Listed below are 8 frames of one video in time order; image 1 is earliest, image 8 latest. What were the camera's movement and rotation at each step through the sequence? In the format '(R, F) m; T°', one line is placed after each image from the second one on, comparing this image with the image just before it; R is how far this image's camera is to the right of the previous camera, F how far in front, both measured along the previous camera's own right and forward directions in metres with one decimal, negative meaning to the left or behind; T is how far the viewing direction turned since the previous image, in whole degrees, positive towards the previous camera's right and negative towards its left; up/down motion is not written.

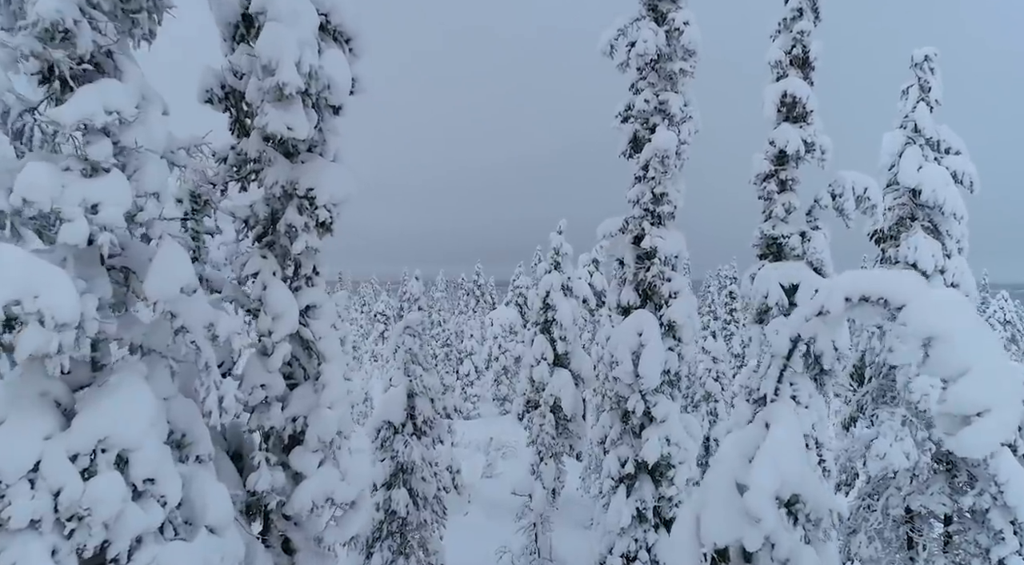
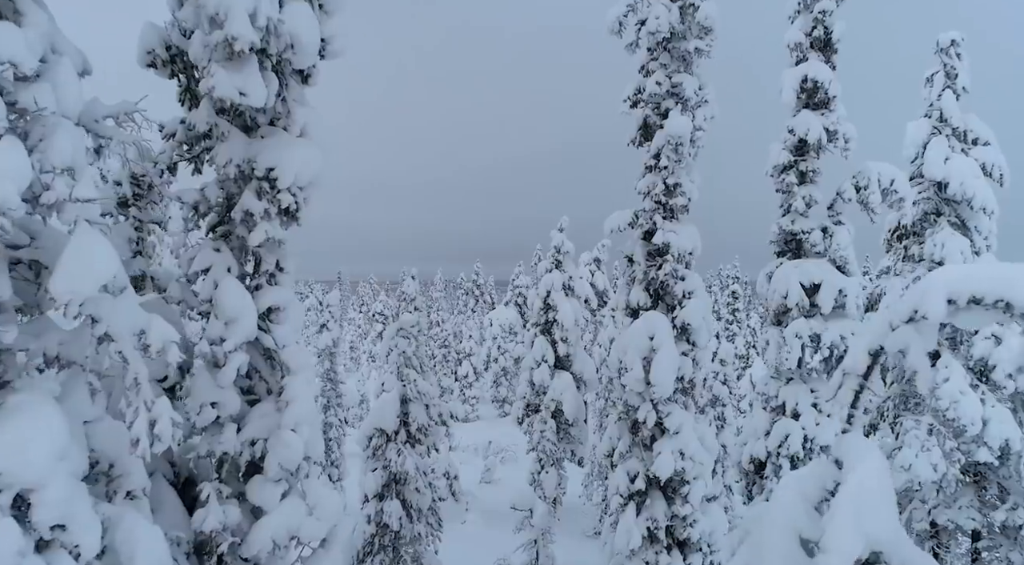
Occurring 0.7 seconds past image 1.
(0.0, +1.1) m; 0°
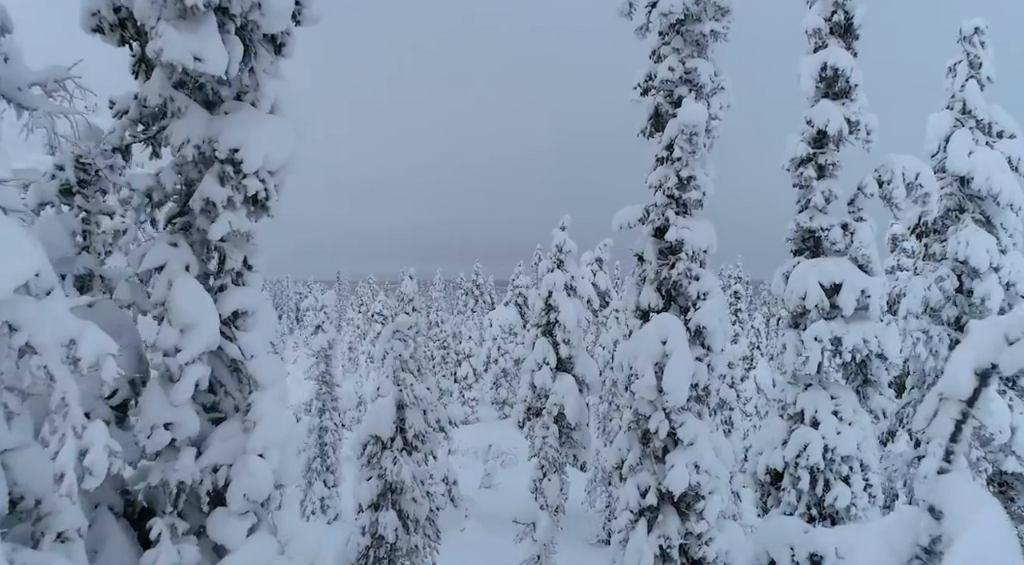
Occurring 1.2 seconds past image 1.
(0.0, +0.9) m; 0°
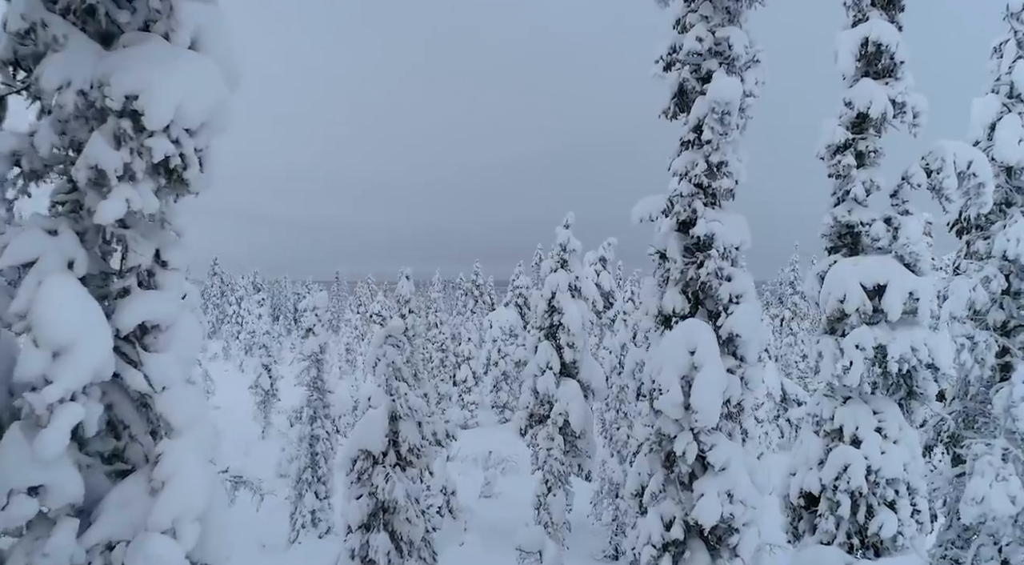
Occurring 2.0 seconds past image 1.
(-0.1, +1.5) m; 0°
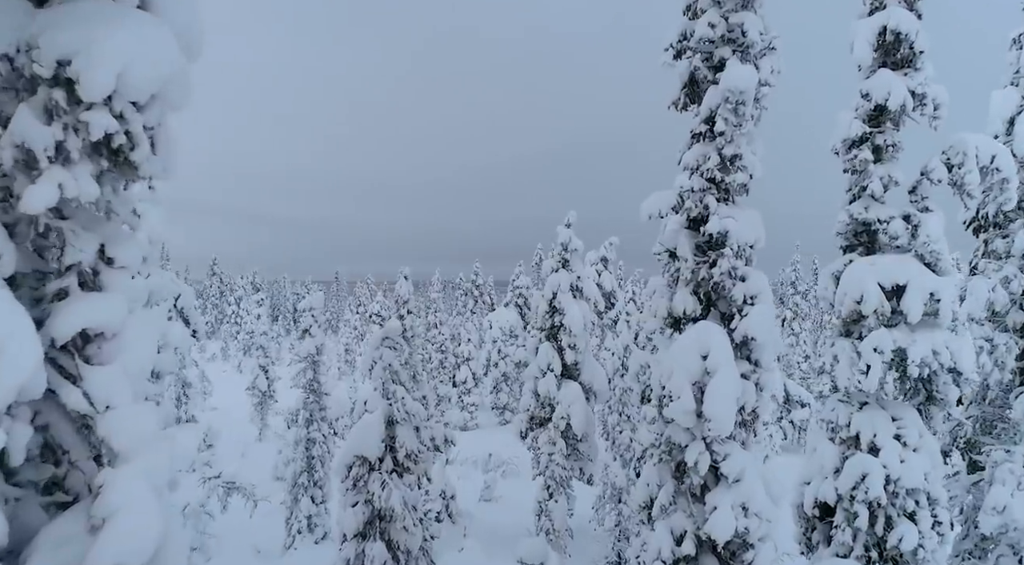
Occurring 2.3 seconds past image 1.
(0.0, +0.6) m; 0°
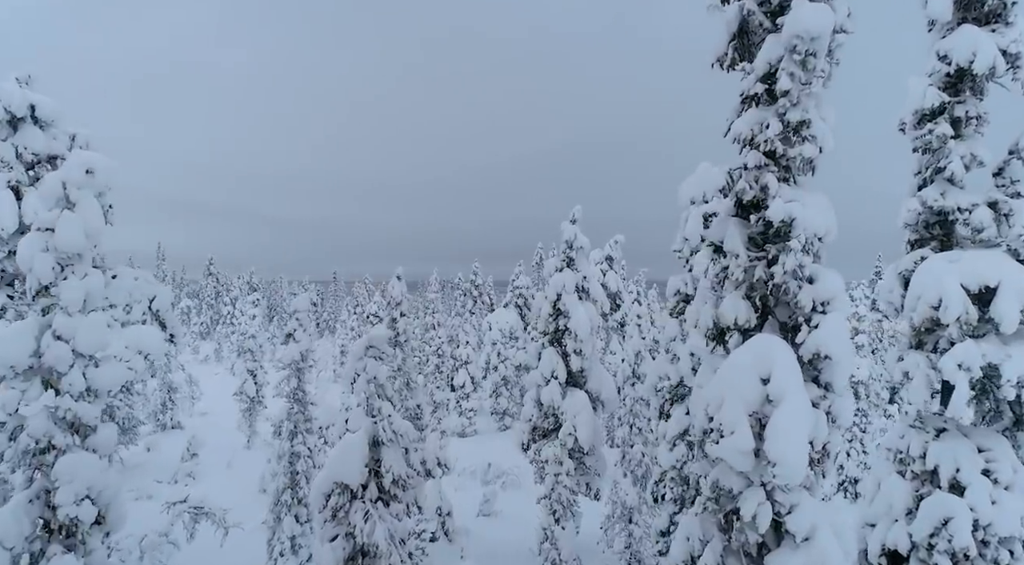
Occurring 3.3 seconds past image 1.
(-0.1, +2.1) m; 0°
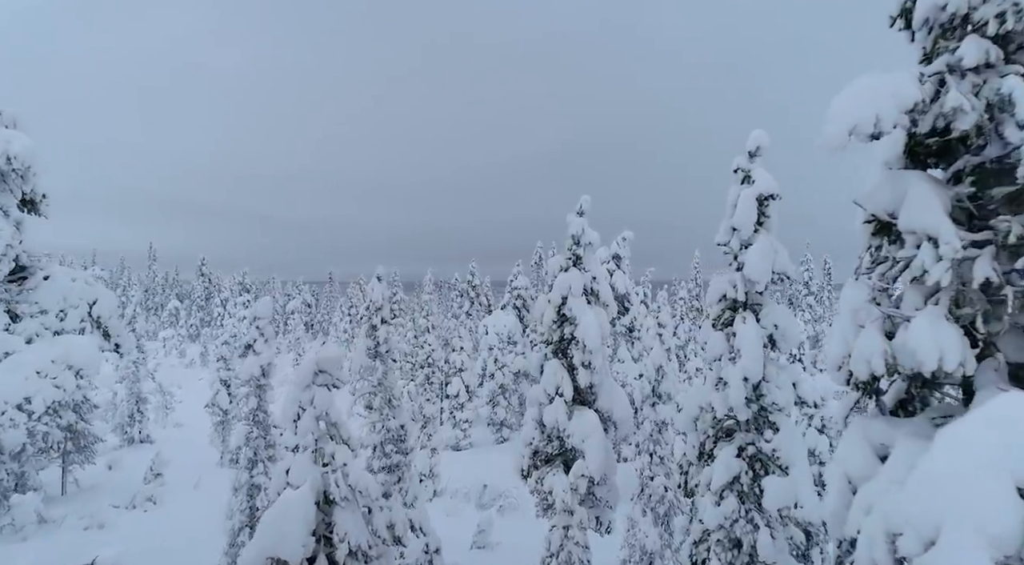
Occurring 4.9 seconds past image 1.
(0.0, +3.7) m; 0°
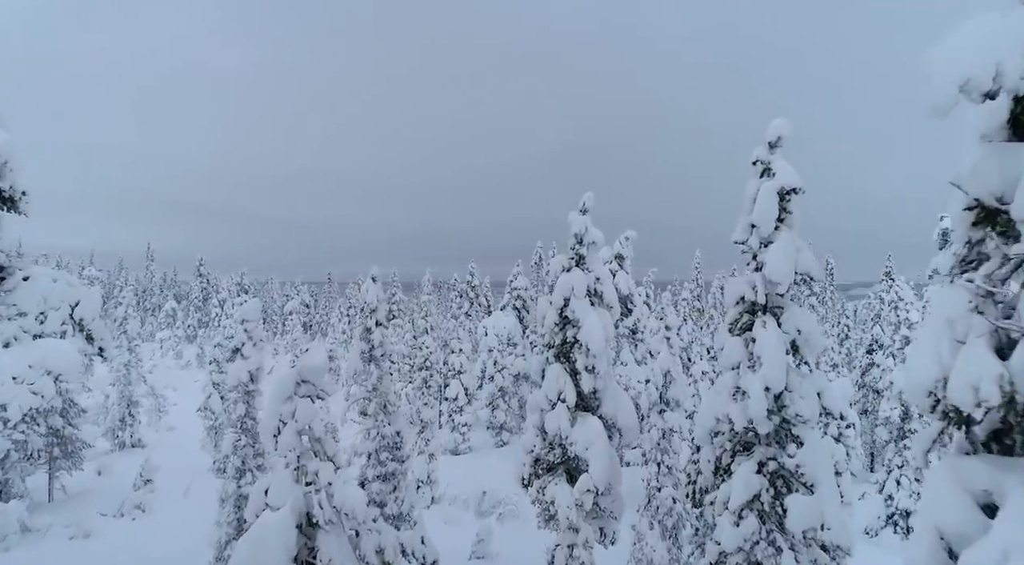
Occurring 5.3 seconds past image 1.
(0.0, +1.0) m; 0°
